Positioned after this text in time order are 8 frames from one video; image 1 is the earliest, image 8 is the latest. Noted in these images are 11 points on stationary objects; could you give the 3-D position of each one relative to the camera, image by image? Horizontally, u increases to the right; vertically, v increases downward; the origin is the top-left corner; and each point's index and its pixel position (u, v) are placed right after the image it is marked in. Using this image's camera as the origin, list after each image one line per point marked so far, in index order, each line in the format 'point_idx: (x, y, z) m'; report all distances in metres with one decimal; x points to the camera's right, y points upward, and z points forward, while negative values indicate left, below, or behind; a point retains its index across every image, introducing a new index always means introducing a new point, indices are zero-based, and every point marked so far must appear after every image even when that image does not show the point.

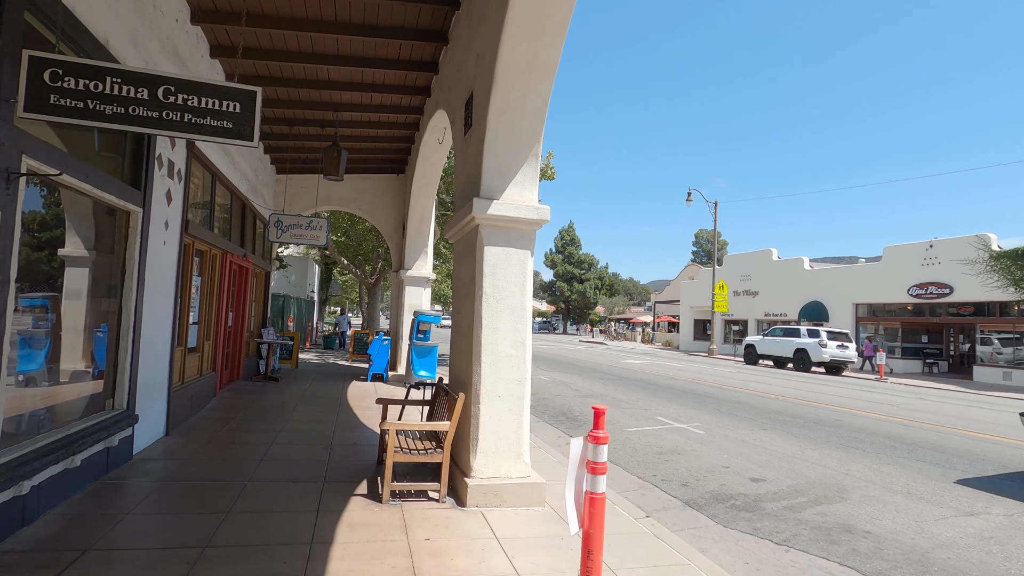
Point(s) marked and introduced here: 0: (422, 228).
0: (-2.1, +1.4, +12.4) m
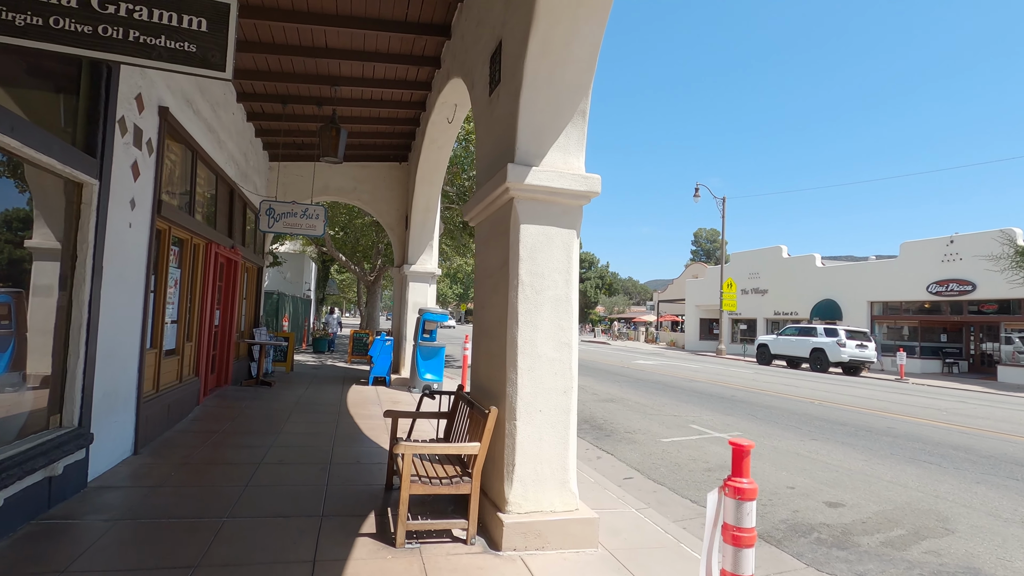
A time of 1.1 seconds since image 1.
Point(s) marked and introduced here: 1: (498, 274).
0: (-1.8, +1.4, +11.5) m
1: (-0.1, +0.1, +4.1) m
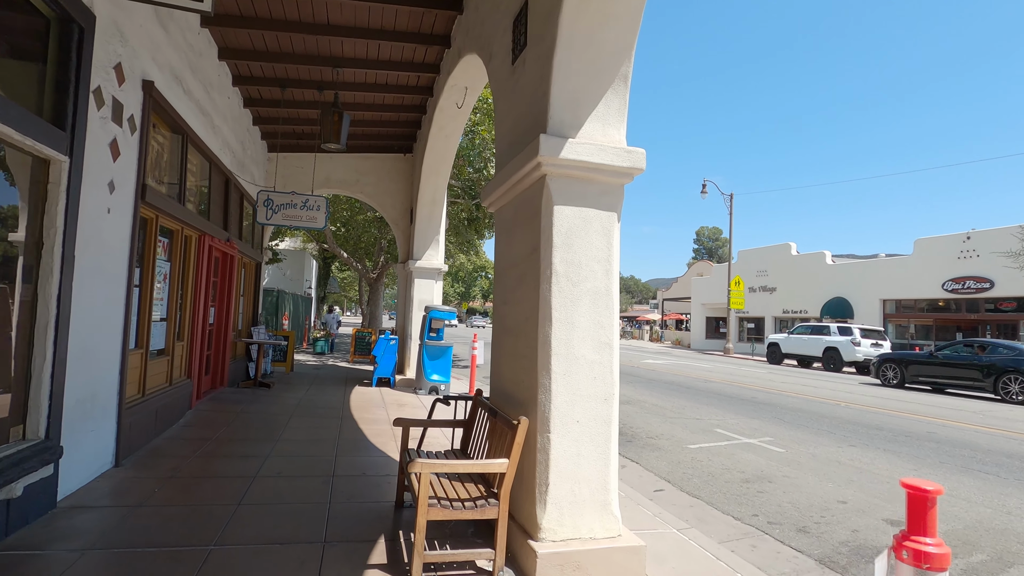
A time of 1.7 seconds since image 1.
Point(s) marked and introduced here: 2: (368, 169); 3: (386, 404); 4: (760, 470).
0: (-1.6, +1.5, +11.0) m
1: (+0.1, +0.2, +3.6) m
2: (-3.1, +2.6, +11.8) m
3: (-2.0, -1.9, +8.7) m
4: (+2.7, -2.0, +6.0) m
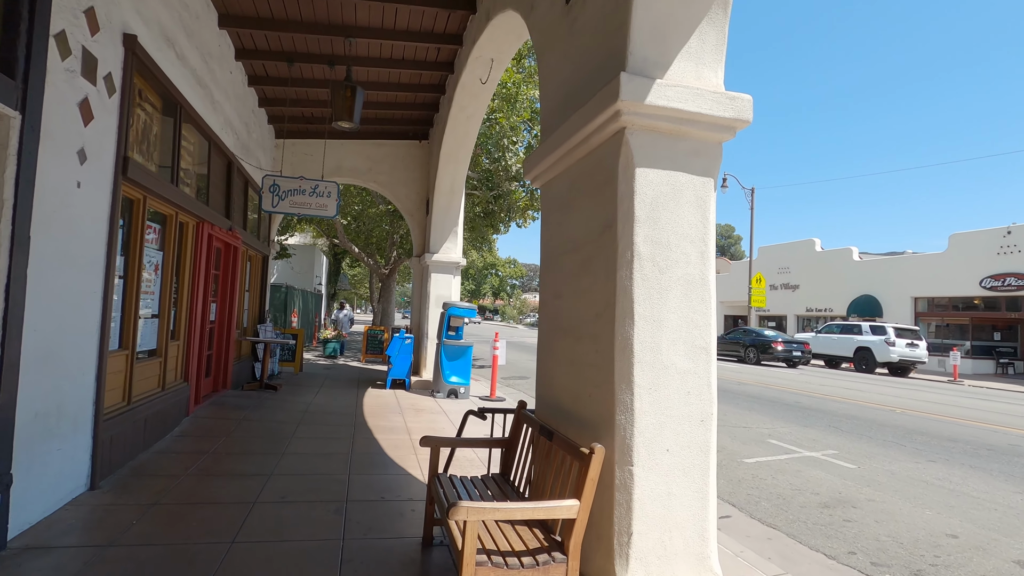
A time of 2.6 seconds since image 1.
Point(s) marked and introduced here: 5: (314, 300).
0: (-1.1, +1.6, +10.2) m
1: (+0.4, +0.2, +2.8) m
2: (-2.7, +2.7, +11.1) m
3: (-1.6, -1.8, +8.0) m
4: (+3.1, -1.9, +5.2) m
5: (-7.1, -0.4, +19.3) m
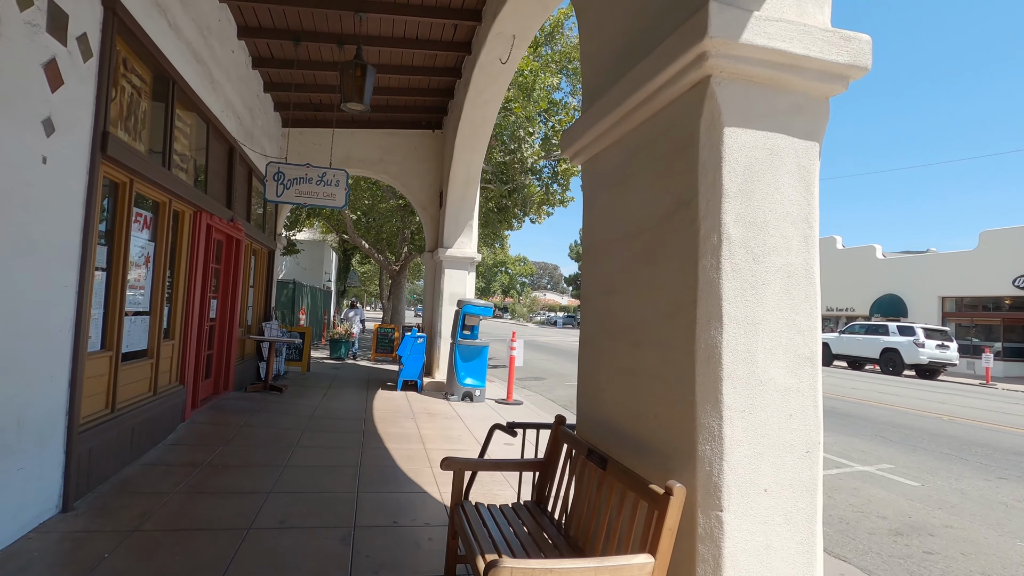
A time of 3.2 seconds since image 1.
0: (-0.8, +1.7, +9.7) m
1: (+0.6, +0.2, +2.2) m
2: (-2.3, +2.7, +10.6) m
3: (-1.3, -1.7, +7.5) m
4: (+3.3, -1.9, +4.6) m
5: (-6.6, -0.3, +18.9) m
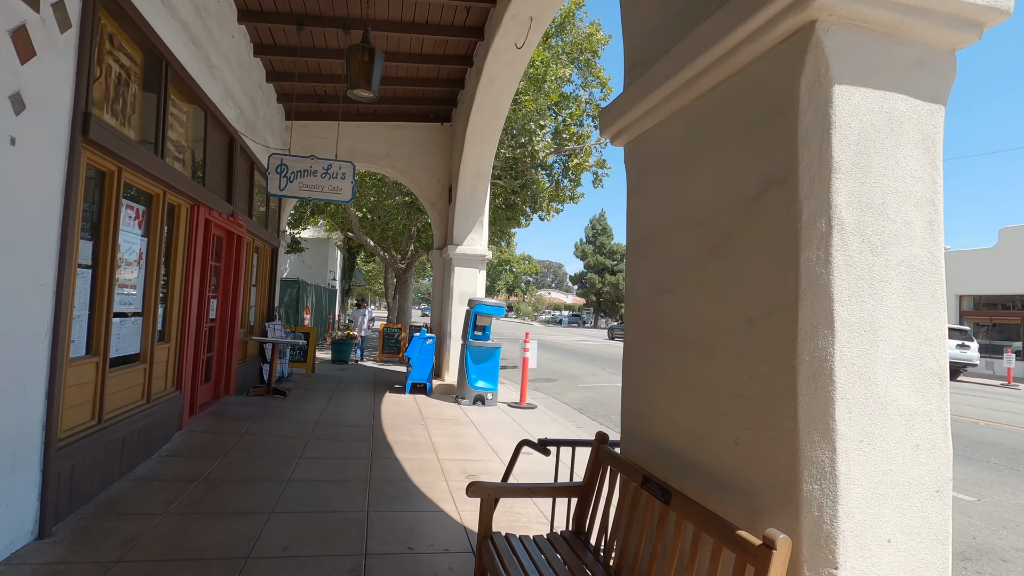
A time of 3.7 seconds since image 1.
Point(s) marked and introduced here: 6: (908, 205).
0: (-0.6, +1.7, +9.3) m
1: (+0.8, +0.3, +1.8) m
2: (-2.1, +2.8, +10.2) m
3: (-1.1, -1.7, +7.1) m
4: (+3.5, -1.9, +4.1) m
5: (-6.3, -0.3, +18.5) m
6: (+1.2, +0.2, +1.6) m
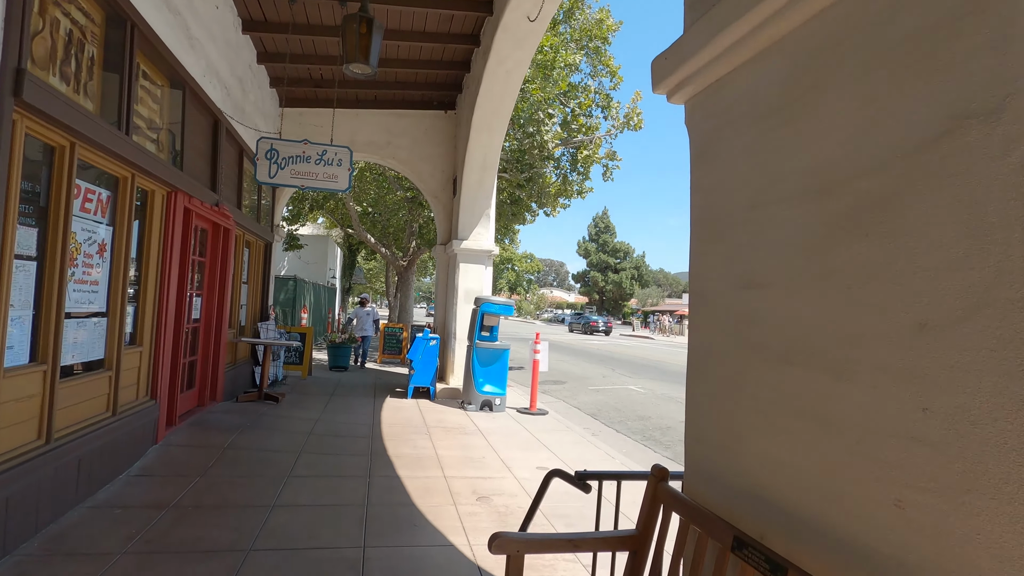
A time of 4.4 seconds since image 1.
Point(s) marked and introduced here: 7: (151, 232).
0: (-0.4, +1.7, +8.7) m
1: (+0.9, +0.3, +1.2) m
2: (-2.0, +2.8, +9.6) m
3: (-1.0, -1.7, +6.5) m
4: (+3.6, -1.9, +3.5) m
5: (-6.1, -0.2, +18.0) m
6: (+1.3, +0.3, +1.0) m
7: (-3.1, +0.5, +4.6) m
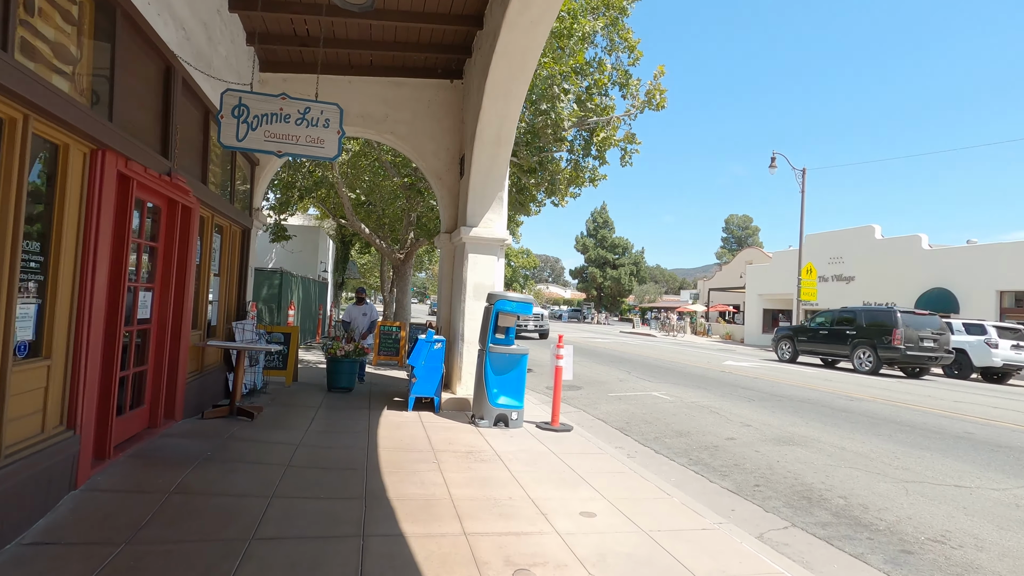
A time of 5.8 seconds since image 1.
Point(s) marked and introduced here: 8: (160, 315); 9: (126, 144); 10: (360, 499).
0: (-0.2, +1.8, +7.5) m
1: (+1.2, +0.3, 0.0) m
2: (-1.7, +2.9, +8.4) m
3: (-0.7, -1.6, +5.3) m
4: (+3.9, -1.8, +2.4) m
5: (-6.0, 0.0, +16.7) m
6: (+1.6, +0.3, -0.2) m
7: (-2.8, +0.5, +3.4) m
8: (-3.2, -0.2, +5.0) m
9: (-2.7, +1.0, +3.8) m
10: (-1.1, -1.5, +3.9) m
